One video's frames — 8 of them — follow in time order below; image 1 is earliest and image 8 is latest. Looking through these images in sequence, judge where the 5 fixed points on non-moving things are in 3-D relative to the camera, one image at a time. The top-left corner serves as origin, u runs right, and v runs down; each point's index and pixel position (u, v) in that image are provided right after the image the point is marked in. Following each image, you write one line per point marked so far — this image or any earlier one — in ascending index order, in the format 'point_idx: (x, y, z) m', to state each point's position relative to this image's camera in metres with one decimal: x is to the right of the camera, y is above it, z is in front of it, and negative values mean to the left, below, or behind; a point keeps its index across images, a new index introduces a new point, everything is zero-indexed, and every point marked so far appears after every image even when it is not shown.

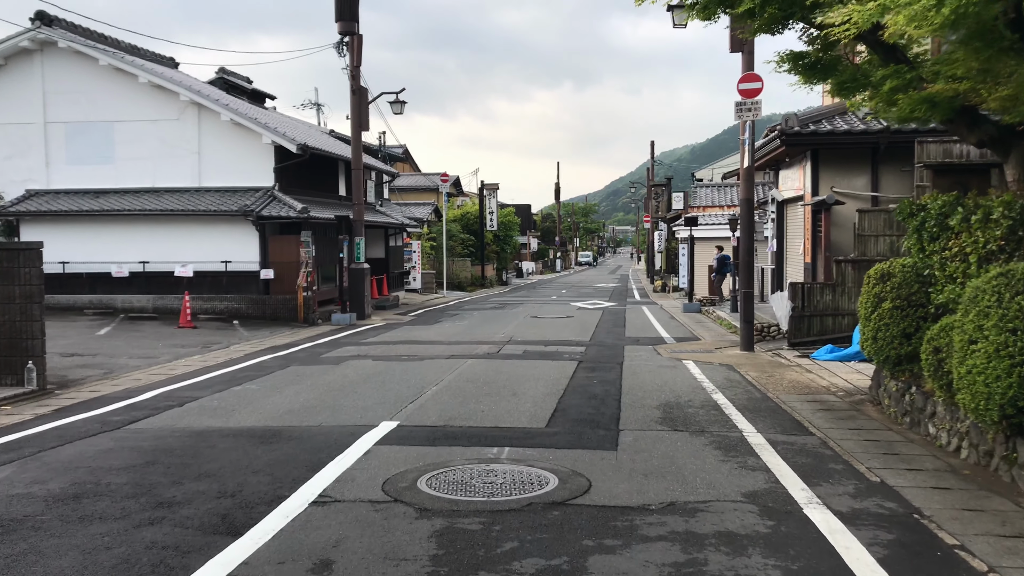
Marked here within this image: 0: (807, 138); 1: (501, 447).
0: (+6.6, +3.3, +13.6) m
1: (-0.1, -1.7, +6.4) m
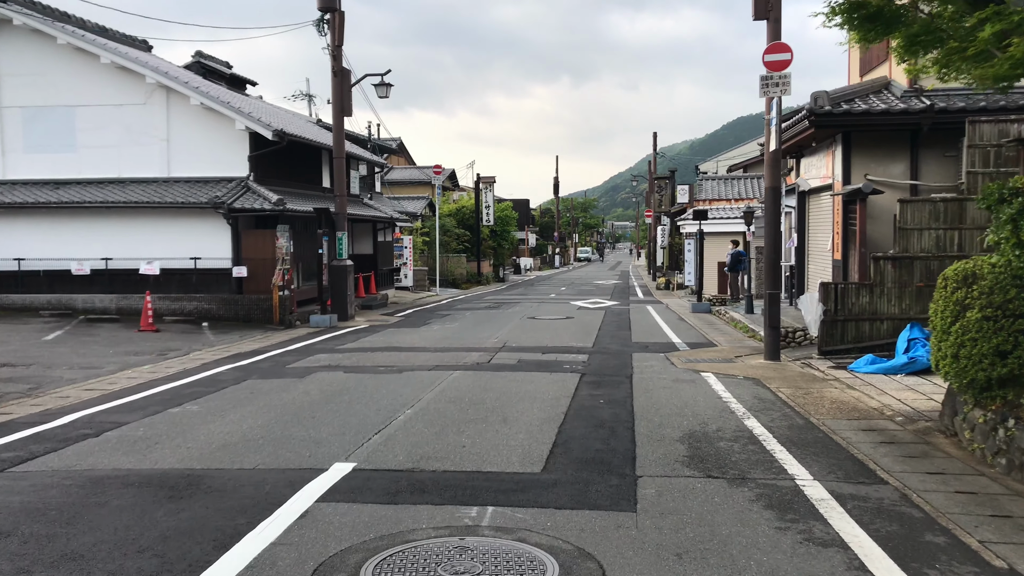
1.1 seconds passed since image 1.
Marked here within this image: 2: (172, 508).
0: (+6.4, +3.3, +12.0) m
1: (-0.2, -1.7, +4.8) m
2: (-2.7, -1.8, +4.9) m
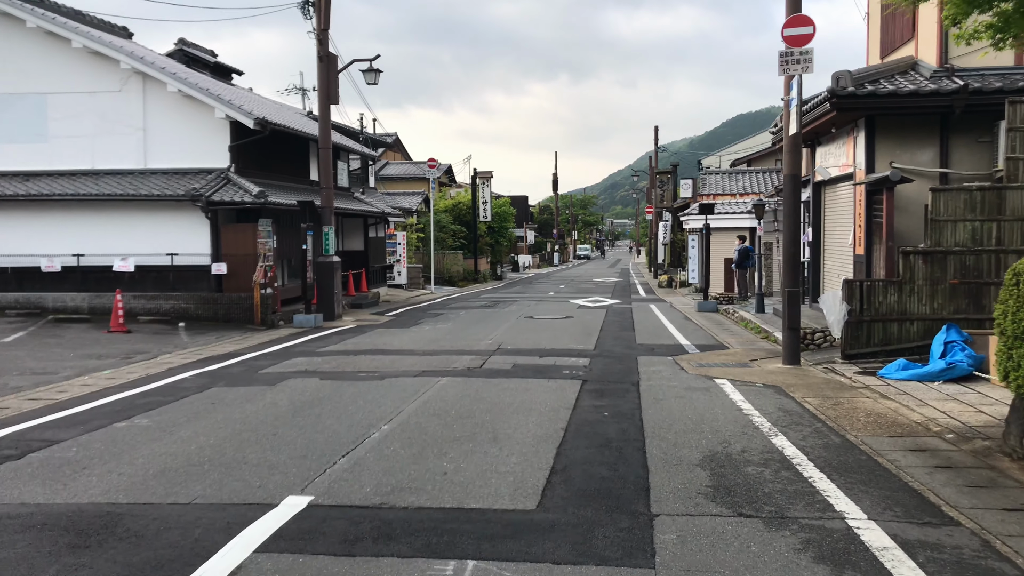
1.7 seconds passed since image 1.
0: (+6.3, +3.4, +11.0) m
1: (-0.3, -1.7, +3.9) m
2: (-2.8, -1.7, +3.9) m
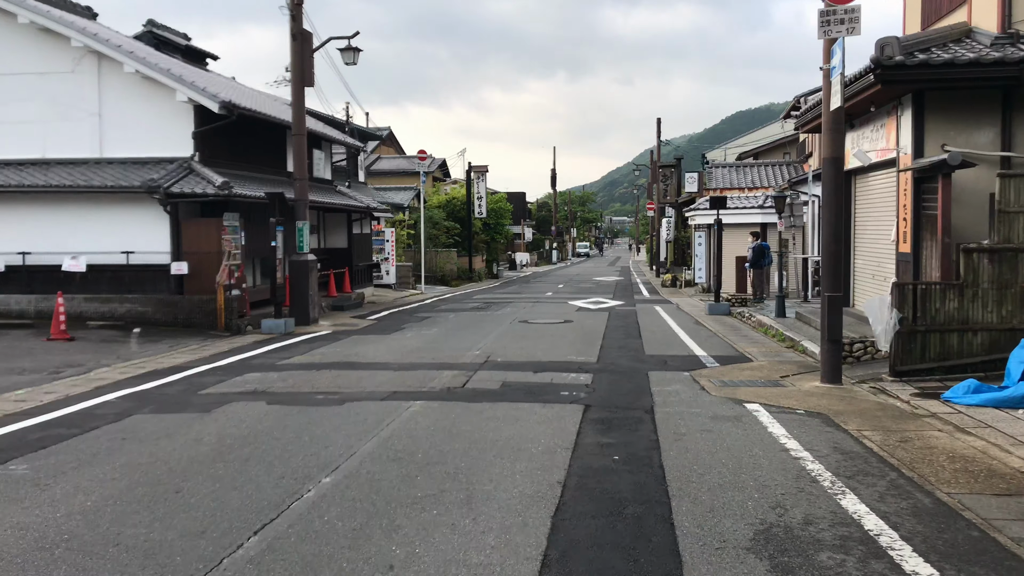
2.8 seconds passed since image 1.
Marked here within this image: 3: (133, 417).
0: (+6.2, +3.3, +9.4) m
1: (-0.5, -1.8, +2.2) m
2: (-3.0, -1.8, +2.2) m
3: (-4.7, -1.6, +7.5) m
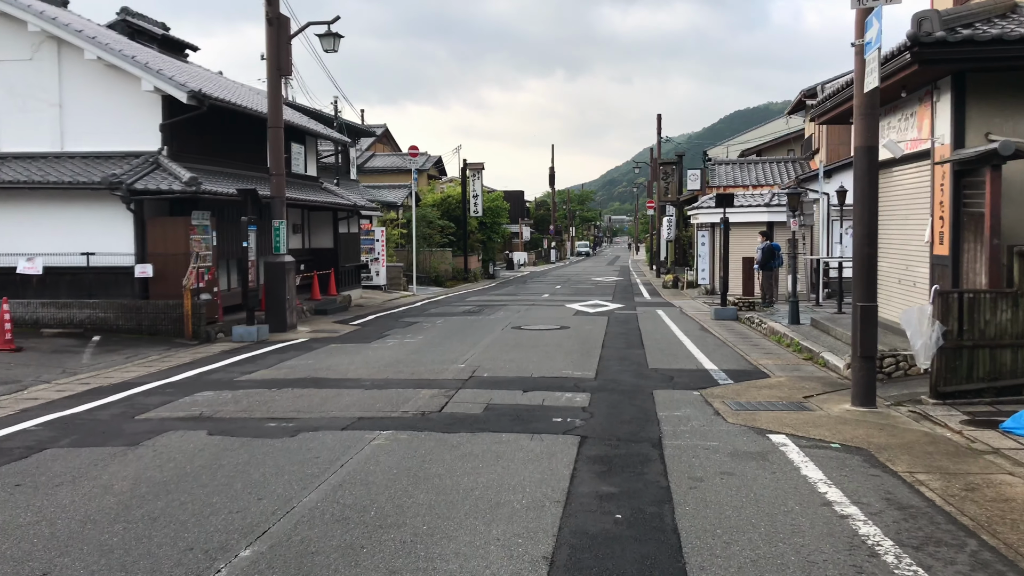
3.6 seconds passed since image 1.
0: (+6.0, +3.2, +8.2) m
1: (-0.7, -1.9, +1.0) m
2: (-3.1, -2.0, +1.1) m
3: (-4.9, -1.7, +6.4) m
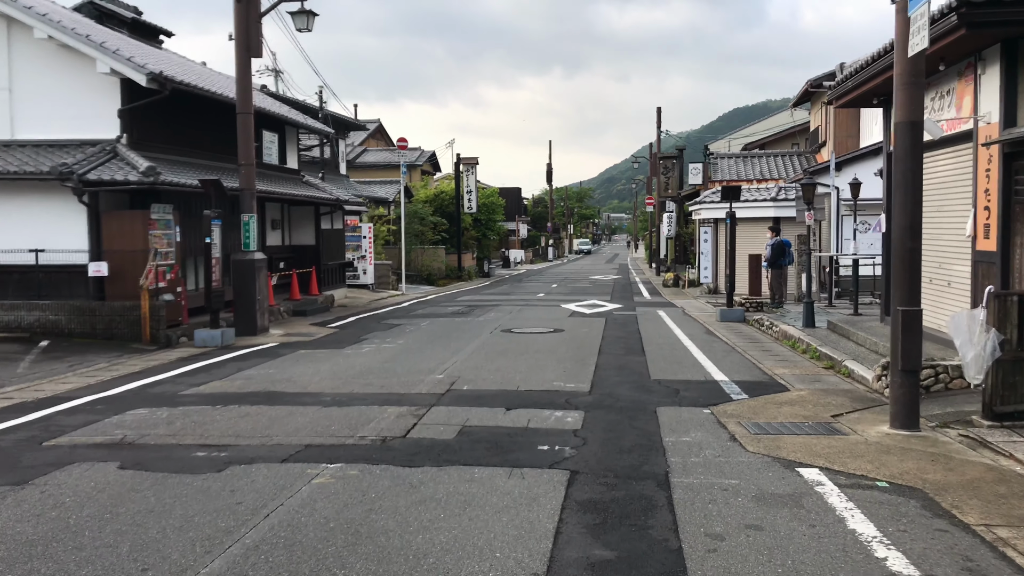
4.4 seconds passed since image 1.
0: (+5.7, +3.2, +7.0) m
1: (-0.9, -2.0, -0.1) m
2: (-3.4, -2.0, -0.1) m
3: (-5.1, -1.7, +5.2) m
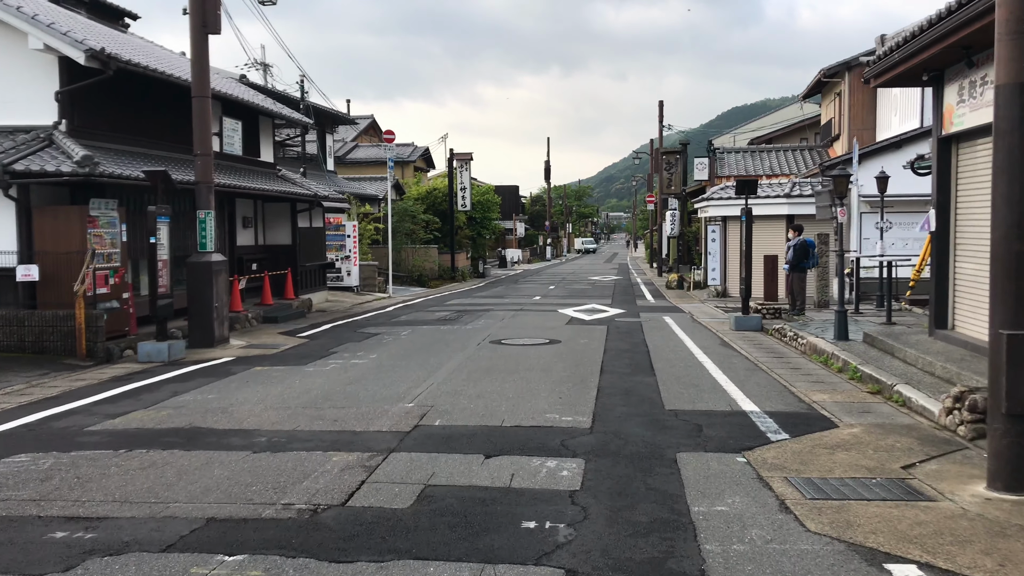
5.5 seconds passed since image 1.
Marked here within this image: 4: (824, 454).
0: (+5.6, +3.1, +5.4) m
1: (-1.0, -2.1, -1.7) m
2: (-3.5, -2.1, -1.7) m
3: (-5.3, -1.9, +3.6) m
4: (+3.0, -1.6, +5.9) m
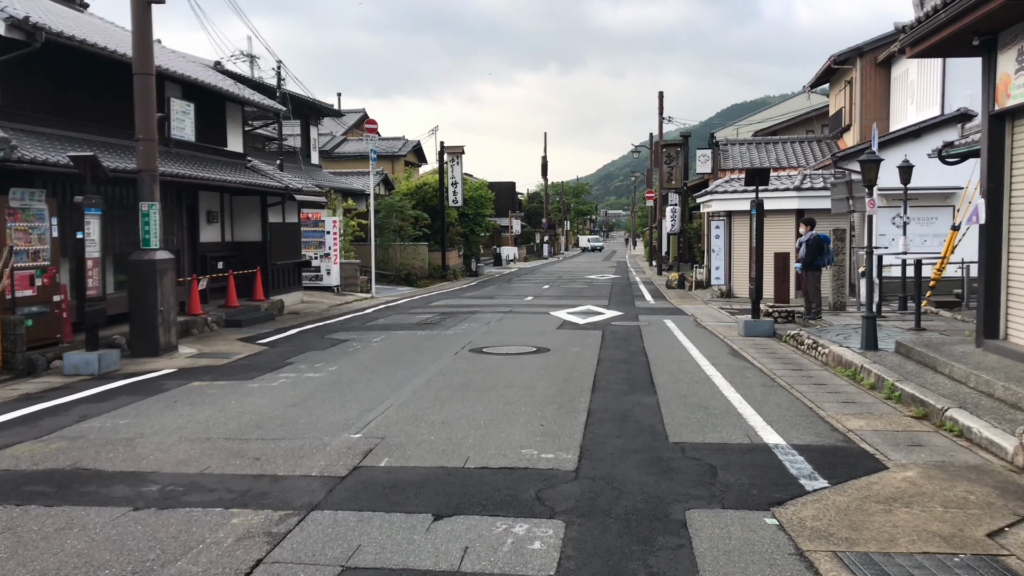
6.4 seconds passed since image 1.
0: (+5.2, +3.0, +4.0) m
1: (-1.3, -2.2, -3.1) m
2: (-3.8, -2.2, -3.1) m
3: (-5.6, -1.9, +2.2) m
4: (+2.7, -1.6, +4.5) m
